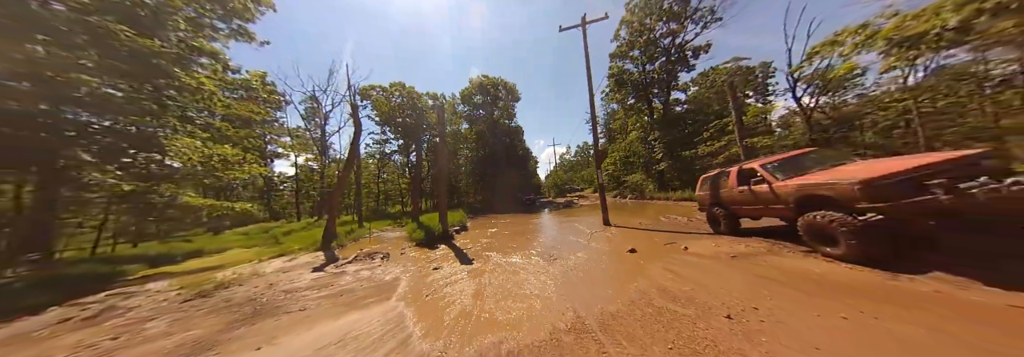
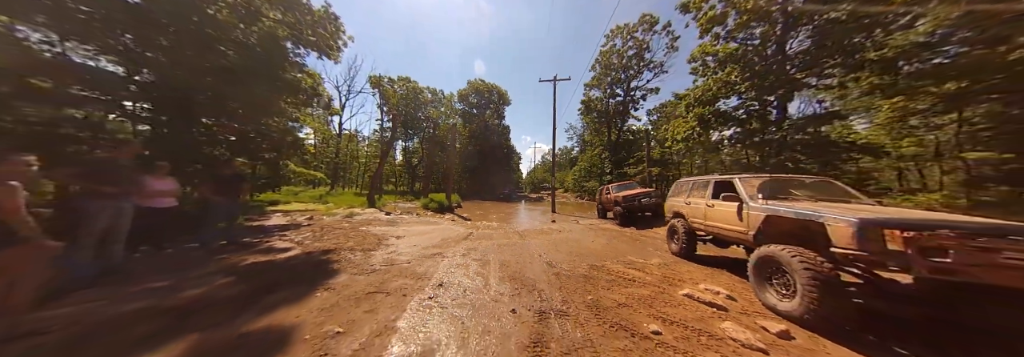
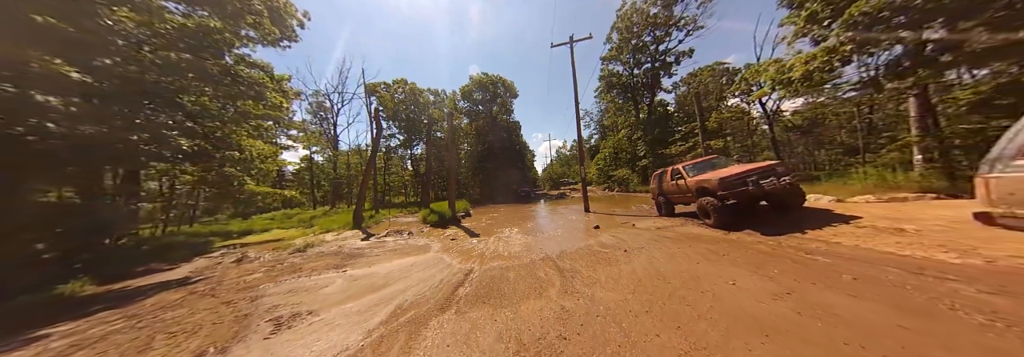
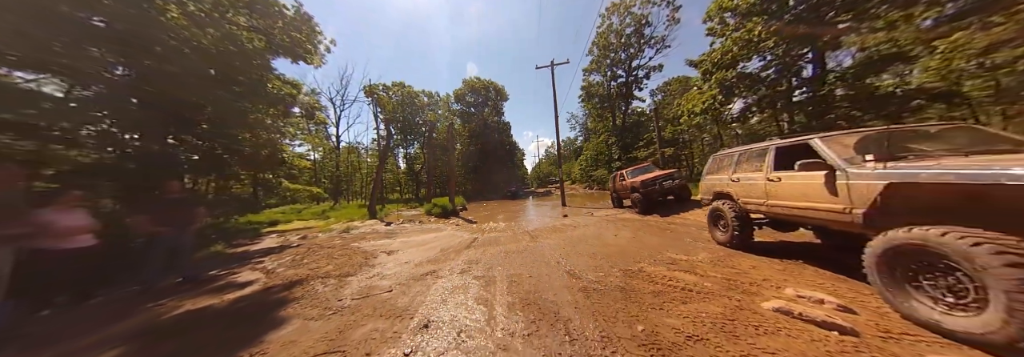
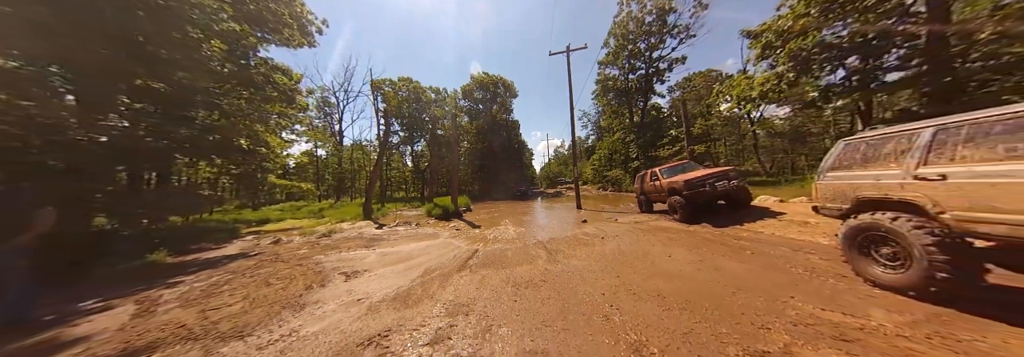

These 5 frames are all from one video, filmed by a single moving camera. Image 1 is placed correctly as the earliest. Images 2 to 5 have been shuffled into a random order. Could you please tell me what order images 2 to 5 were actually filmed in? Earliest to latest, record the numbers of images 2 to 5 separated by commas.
3, 5, 4, 2
